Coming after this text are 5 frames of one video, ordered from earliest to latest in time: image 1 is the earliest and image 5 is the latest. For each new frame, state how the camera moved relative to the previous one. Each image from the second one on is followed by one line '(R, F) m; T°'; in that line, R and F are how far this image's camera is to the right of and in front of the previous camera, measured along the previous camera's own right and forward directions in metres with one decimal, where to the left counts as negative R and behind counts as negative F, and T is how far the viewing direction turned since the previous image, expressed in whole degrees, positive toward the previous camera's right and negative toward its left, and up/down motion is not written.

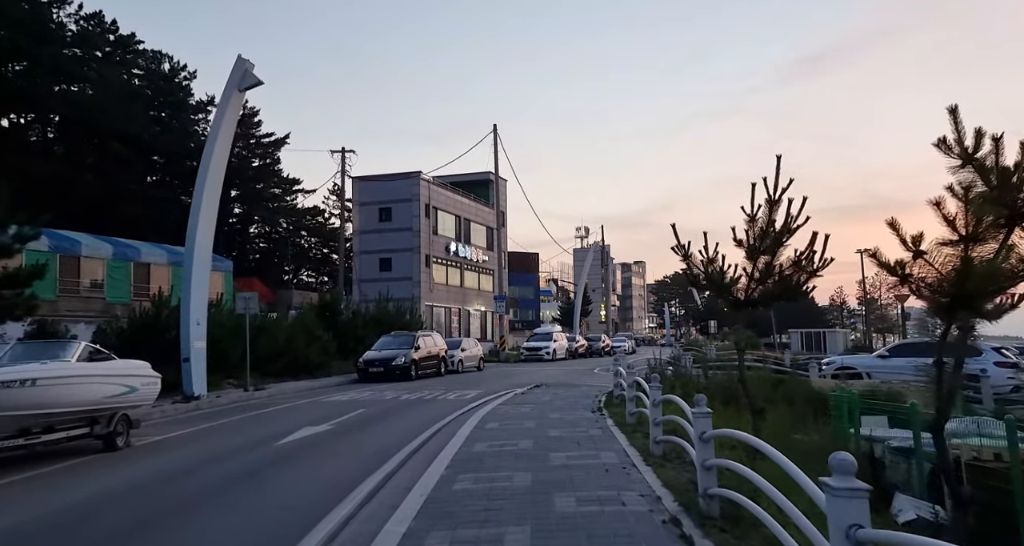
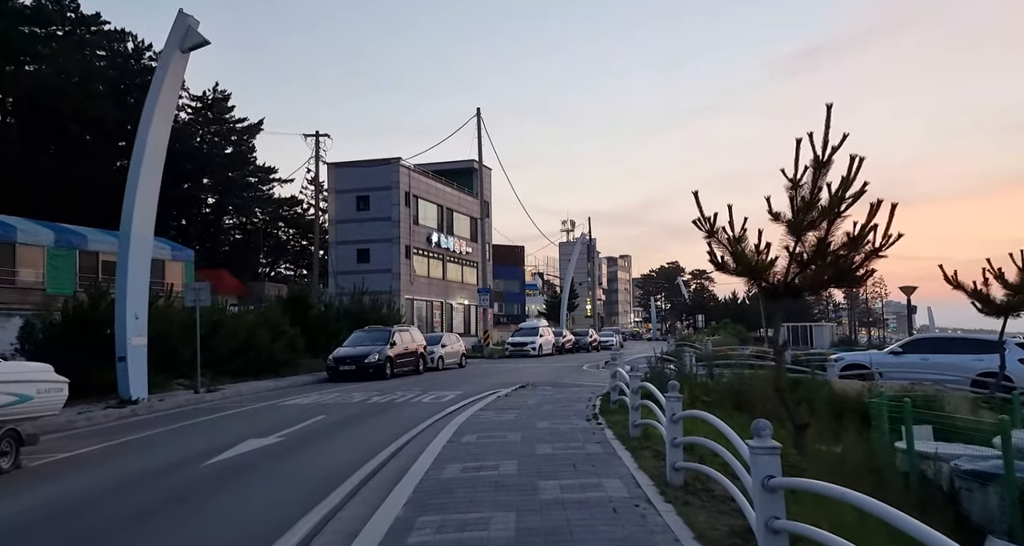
(+0.1, +2.2) m; +1°
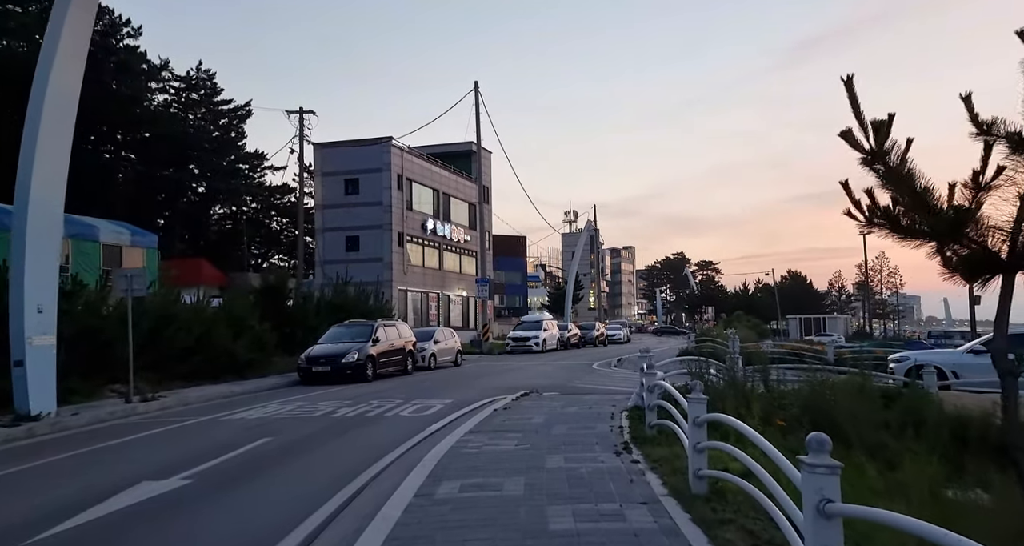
(0.0, +3.7) m; 0°
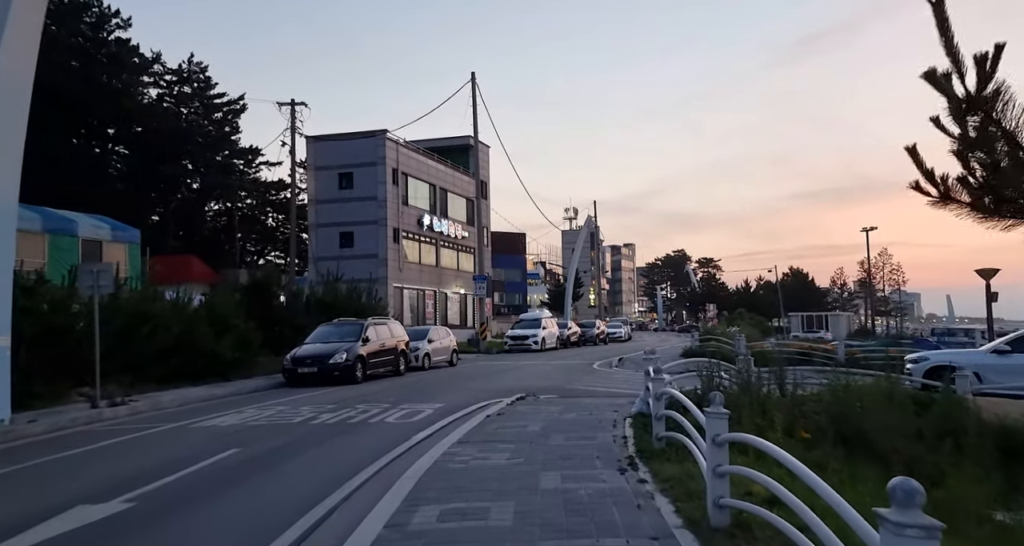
(+0.1, +1.1) m; 0°
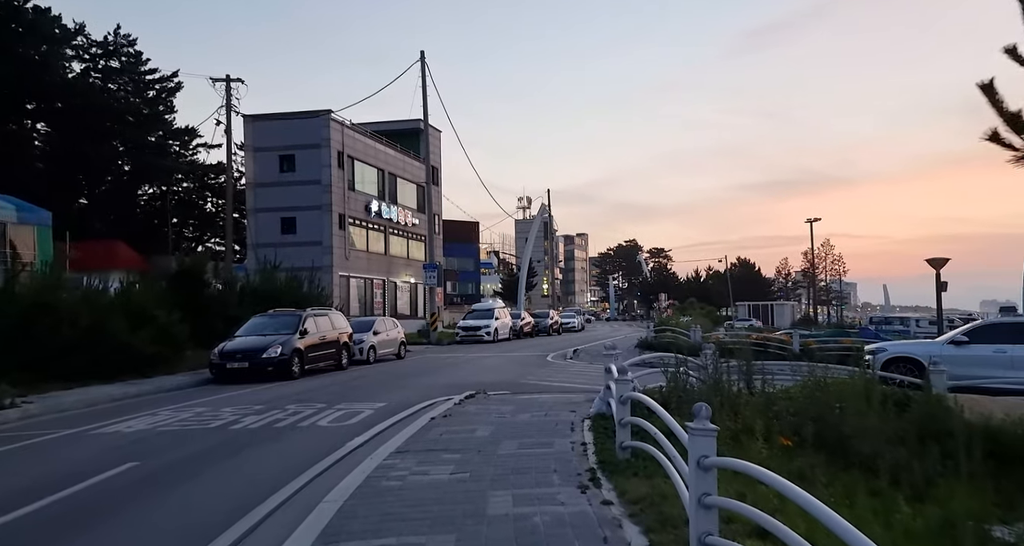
(+0.1, +1.3) m; +4°
